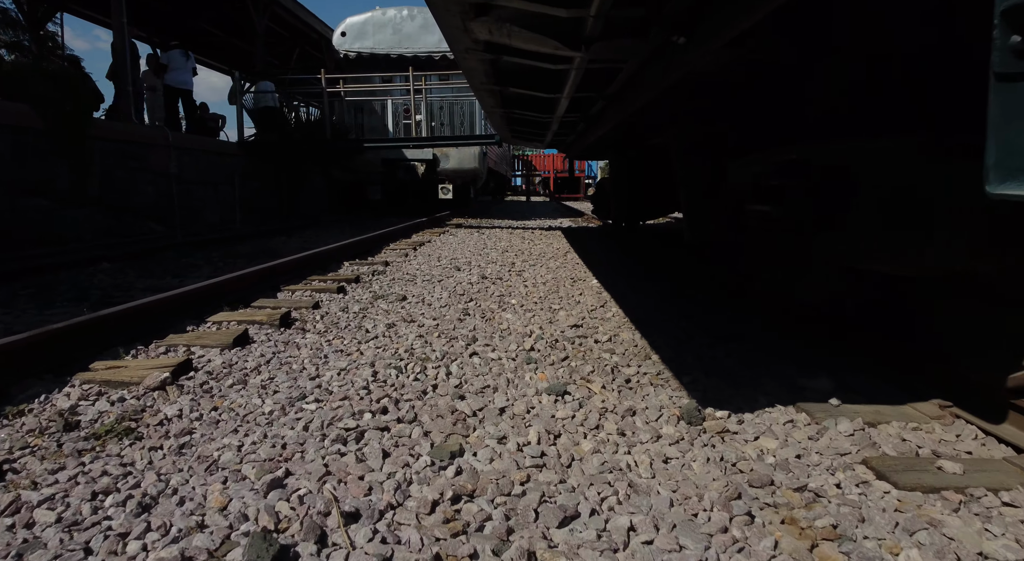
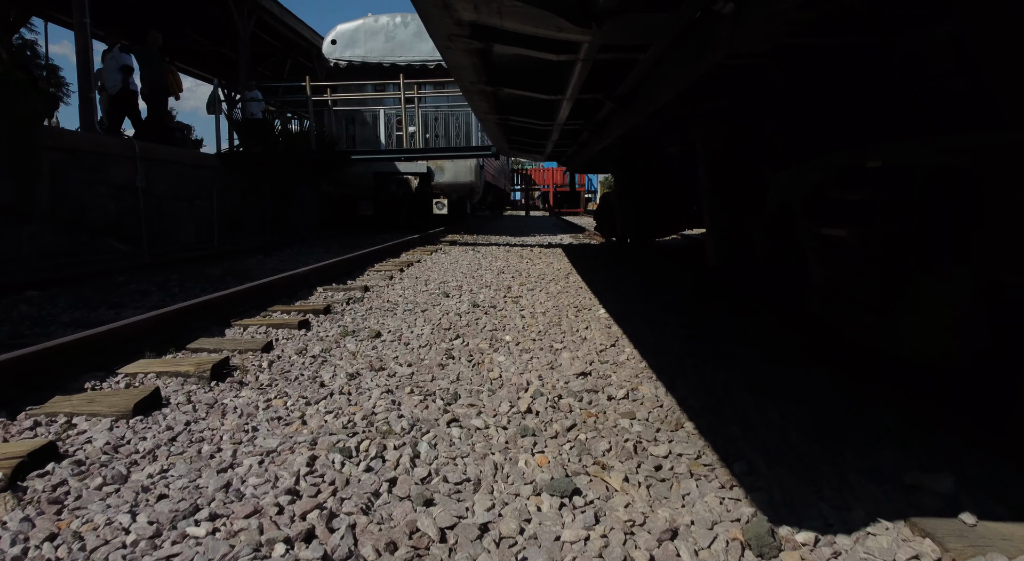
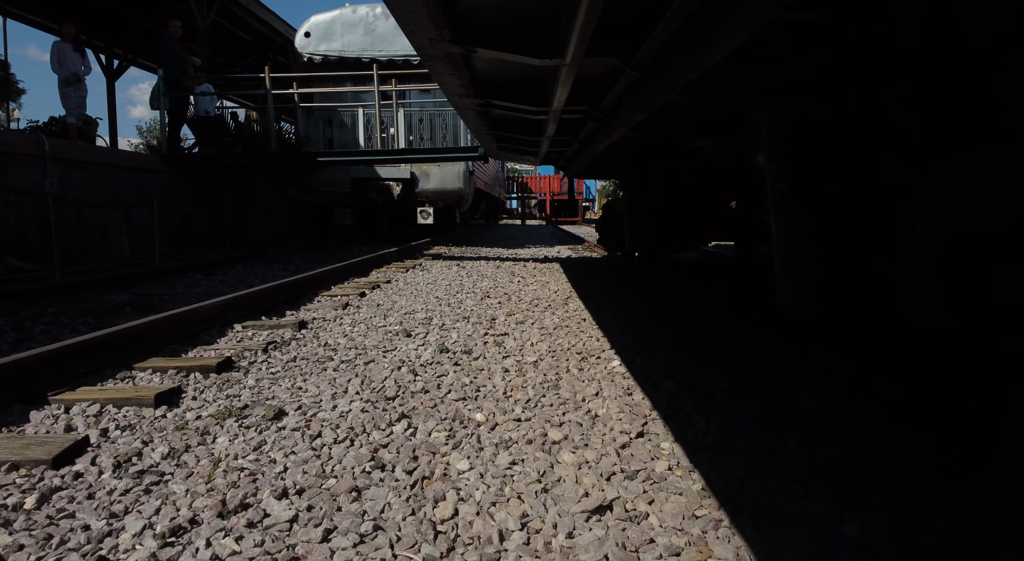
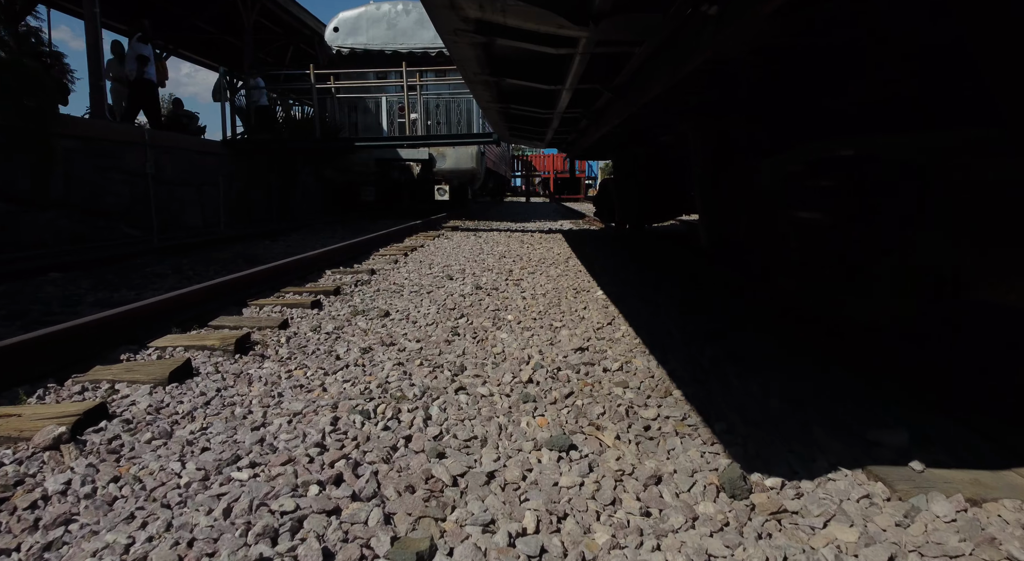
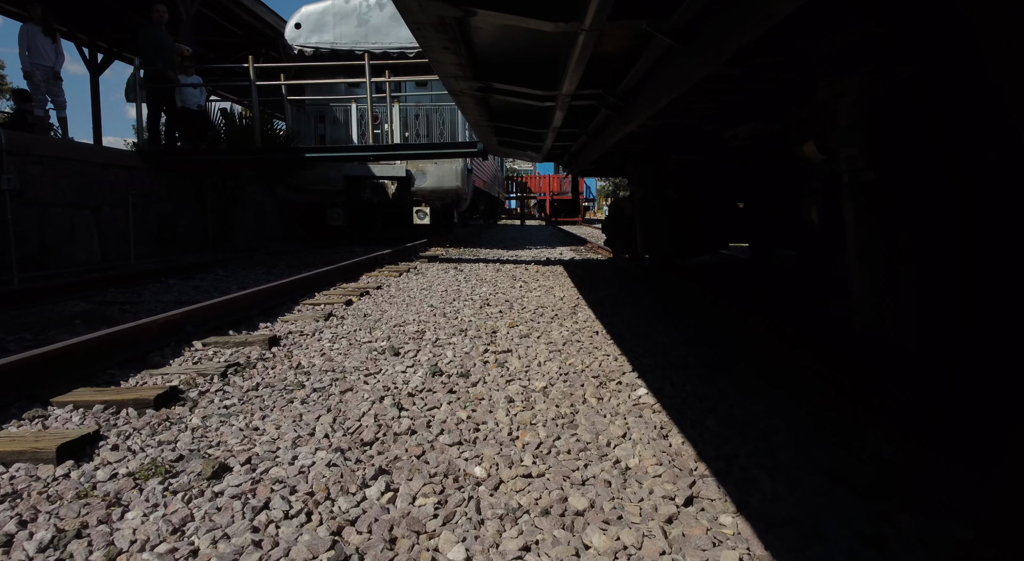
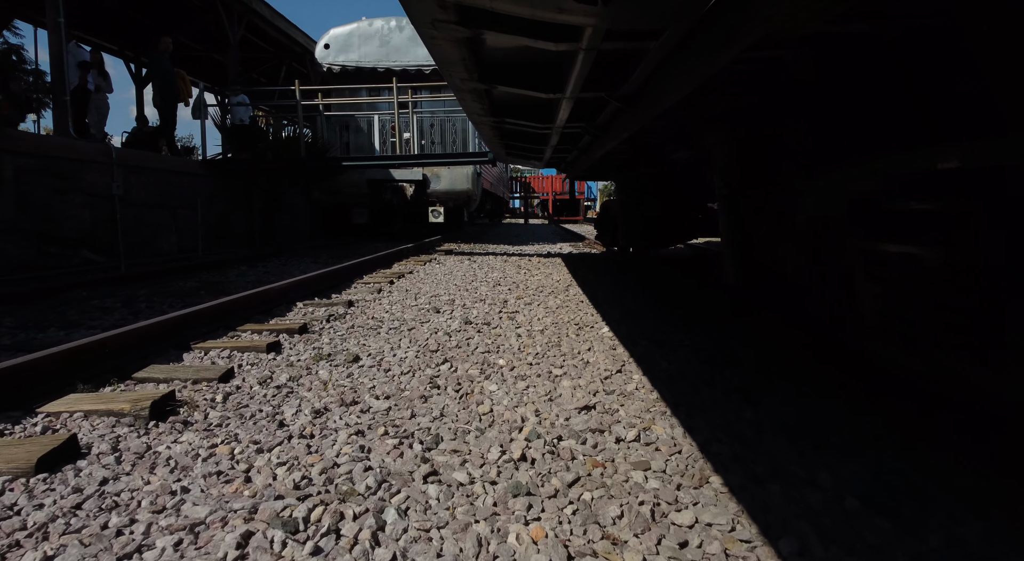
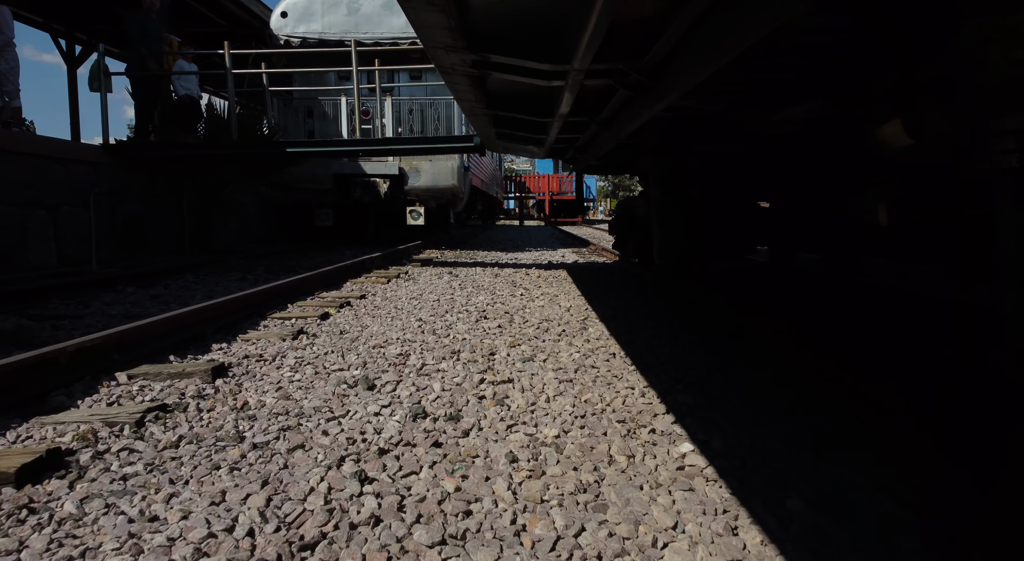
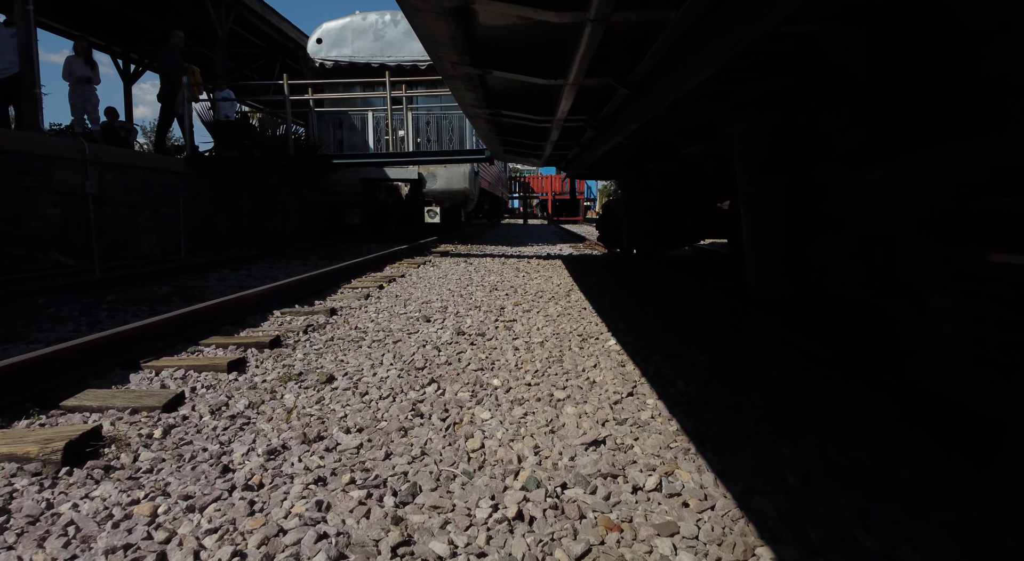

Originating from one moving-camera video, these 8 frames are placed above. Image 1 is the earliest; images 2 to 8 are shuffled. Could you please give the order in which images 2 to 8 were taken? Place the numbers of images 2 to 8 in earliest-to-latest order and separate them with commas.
4, 2, 6, 8, 3, 5, 7
